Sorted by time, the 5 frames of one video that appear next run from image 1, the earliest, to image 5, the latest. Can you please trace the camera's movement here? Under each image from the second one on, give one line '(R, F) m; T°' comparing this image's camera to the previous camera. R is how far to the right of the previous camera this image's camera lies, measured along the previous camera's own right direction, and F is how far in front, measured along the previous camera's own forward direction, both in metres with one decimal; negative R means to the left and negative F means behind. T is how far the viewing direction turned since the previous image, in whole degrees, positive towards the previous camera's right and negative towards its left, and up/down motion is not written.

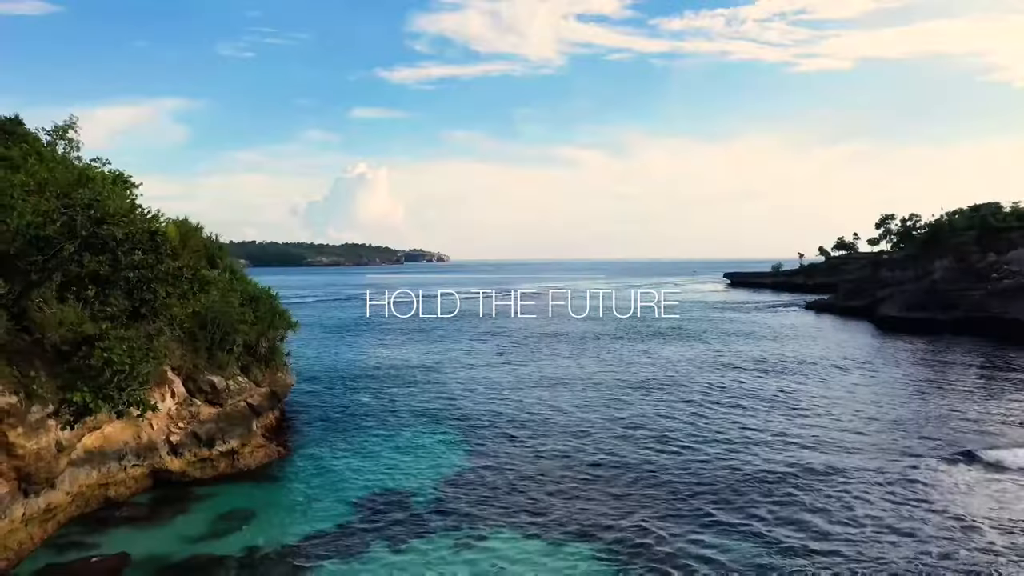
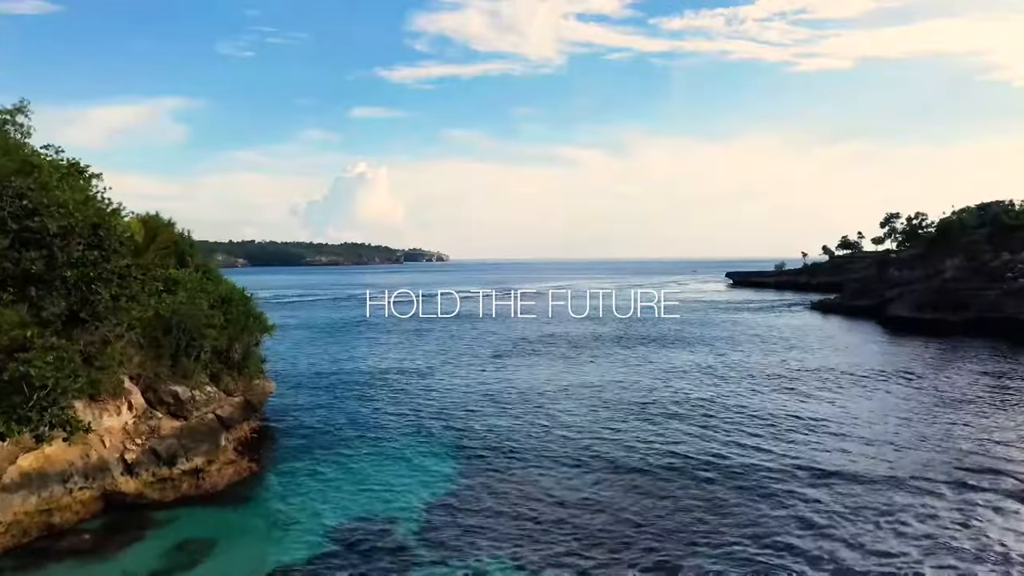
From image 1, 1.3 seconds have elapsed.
(+0.2, +2.3) m; 0°
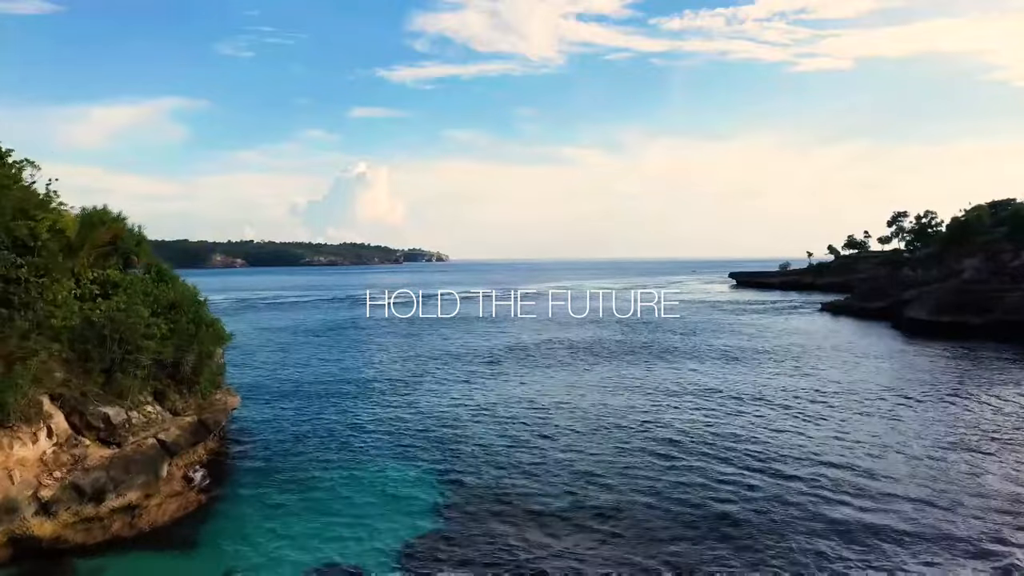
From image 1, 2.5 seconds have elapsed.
(+0.2, +3.4) m; 0°
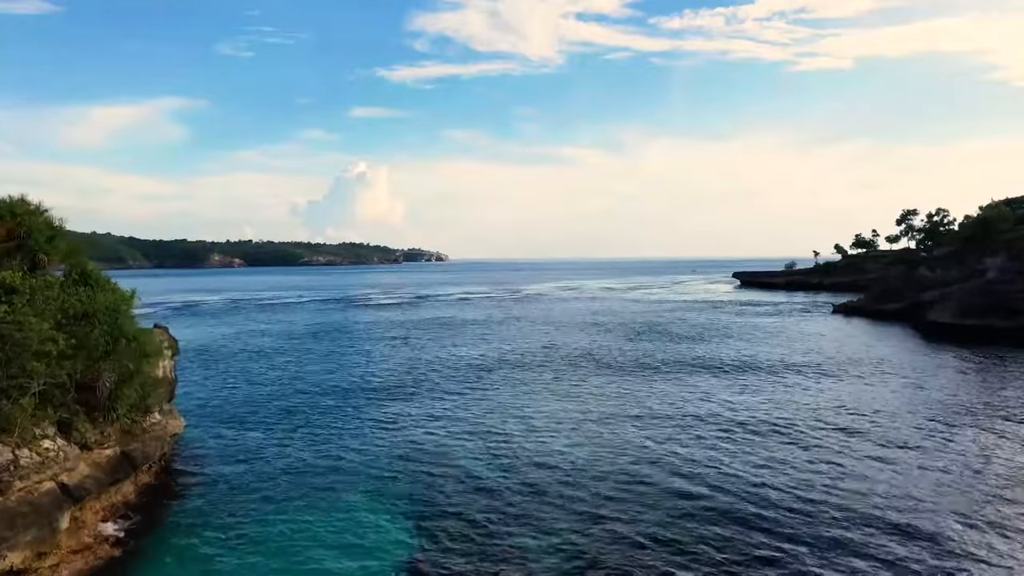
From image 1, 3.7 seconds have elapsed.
(+0.3, +3.9) m; 0°
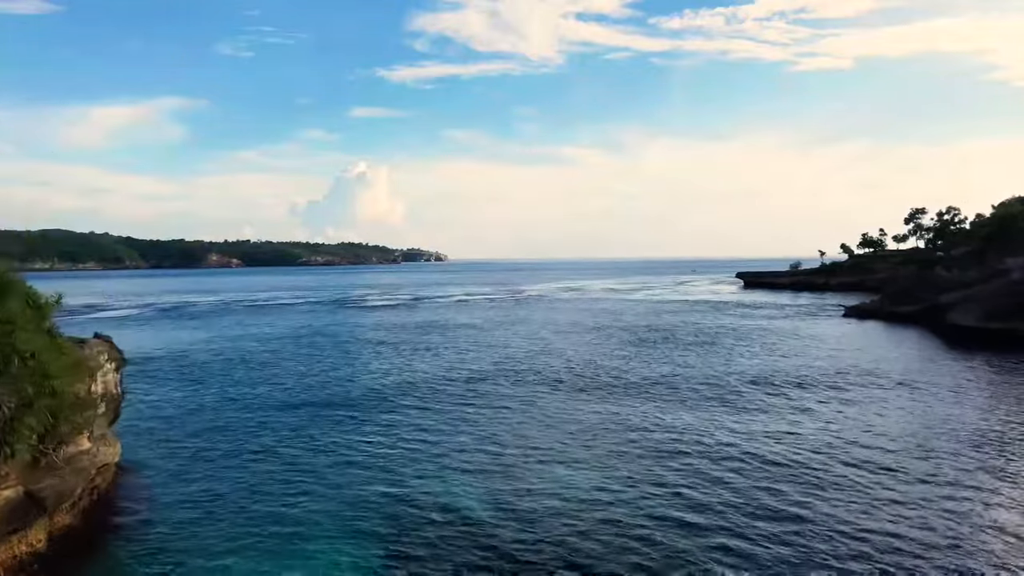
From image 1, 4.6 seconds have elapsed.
(+0.2, +3.5) m; 0°
